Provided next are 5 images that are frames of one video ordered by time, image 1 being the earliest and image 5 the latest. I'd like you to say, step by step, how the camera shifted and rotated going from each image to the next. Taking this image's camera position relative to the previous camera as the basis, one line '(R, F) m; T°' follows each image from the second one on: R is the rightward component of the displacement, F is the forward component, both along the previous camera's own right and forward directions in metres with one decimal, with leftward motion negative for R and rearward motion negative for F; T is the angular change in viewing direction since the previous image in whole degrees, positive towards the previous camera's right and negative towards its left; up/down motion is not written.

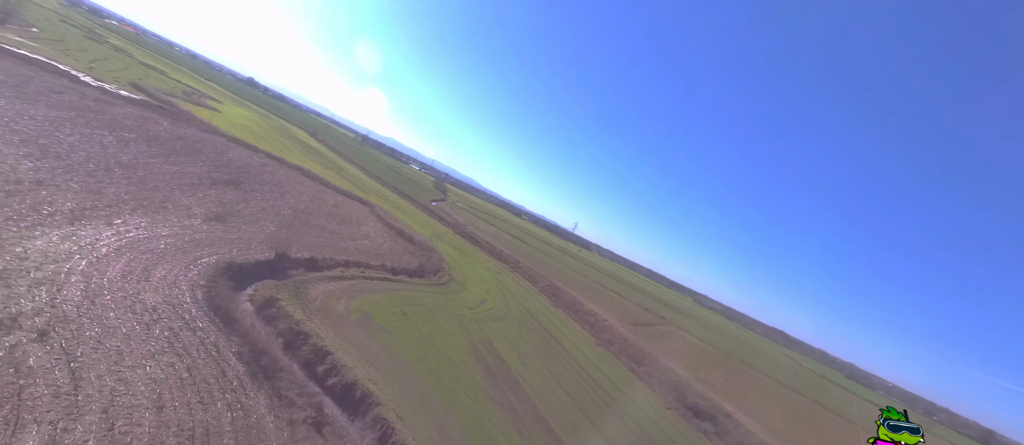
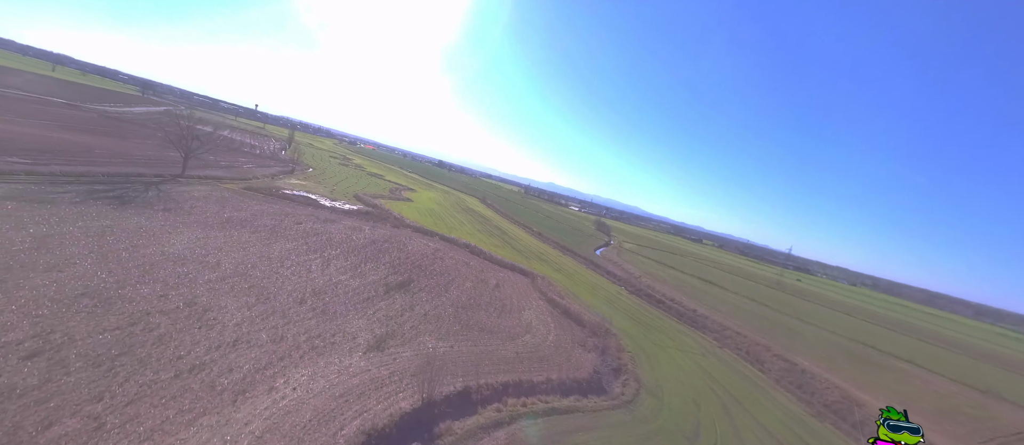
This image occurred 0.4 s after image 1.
(-0.8, +3.3) m; -27°
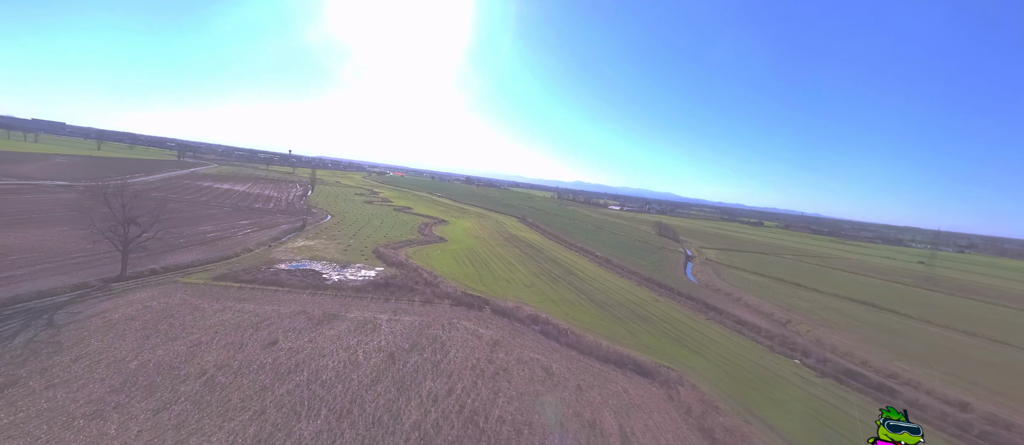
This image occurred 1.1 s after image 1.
(-2.2, +8.5) m; -6°
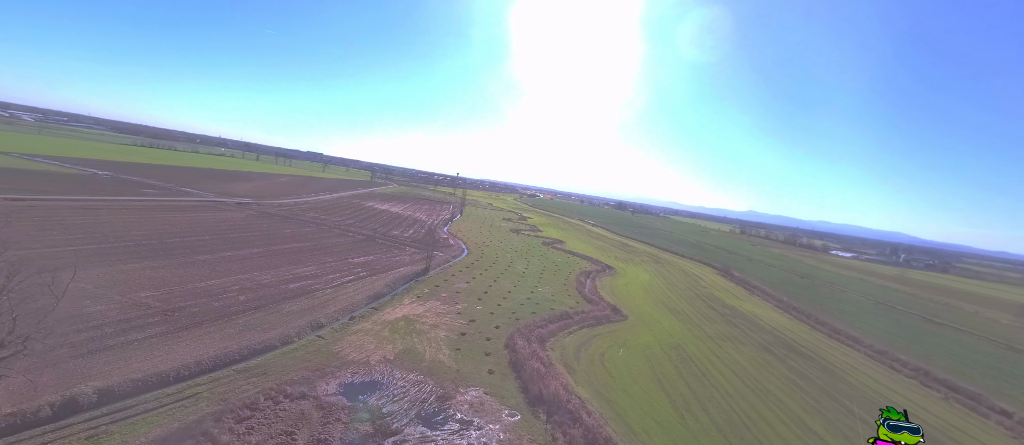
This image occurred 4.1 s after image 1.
(-5.2, +13.2) m; -24°
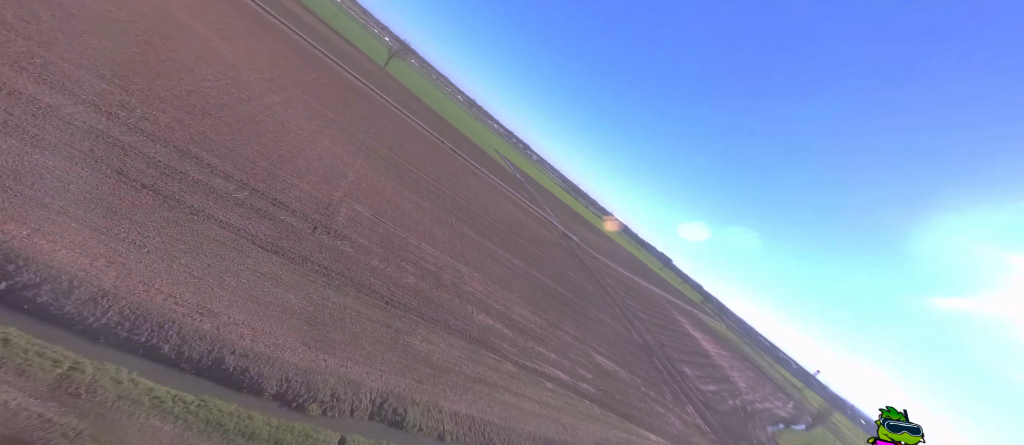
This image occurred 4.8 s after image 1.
(-3.6, +10.1) m; -53°
